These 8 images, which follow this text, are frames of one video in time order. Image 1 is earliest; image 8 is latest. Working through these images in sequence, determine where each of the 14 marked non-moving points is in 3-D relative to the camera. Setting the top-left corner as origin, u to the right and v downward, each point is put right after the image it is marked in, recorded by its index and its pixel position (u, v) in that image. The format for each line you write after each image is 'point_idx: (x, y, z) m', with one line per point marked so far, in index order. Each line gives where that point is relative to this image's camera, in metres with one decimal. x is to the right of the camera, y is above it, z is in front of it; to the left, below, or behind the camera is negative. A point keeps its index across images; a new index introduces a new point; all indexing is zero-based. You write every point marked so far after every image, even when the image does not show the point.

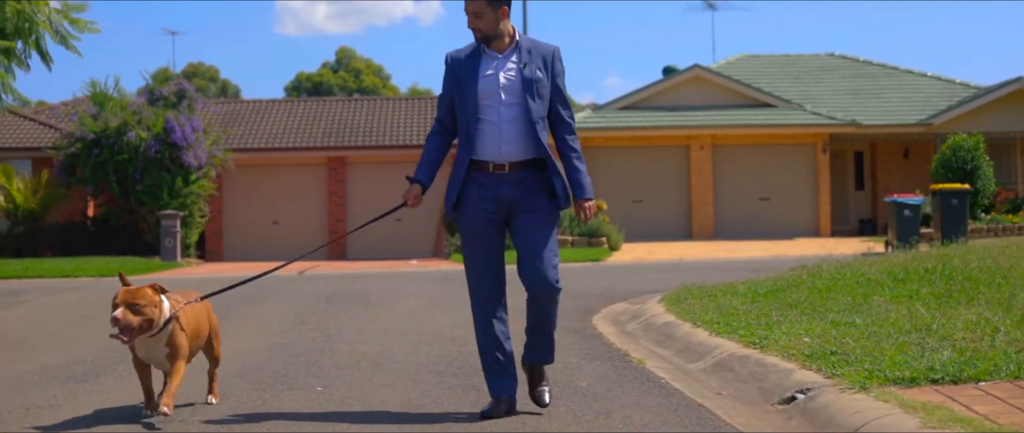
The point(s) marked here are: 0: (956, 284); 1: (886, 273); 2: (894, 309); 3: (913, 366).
0: (+2.0, -0.3, +9.1) m
1: (+2.0, -0.3, +10.5) m
2: (+1.5, -0.4, +8.1) m
3: (+1.1, -0.4, +5.7) m
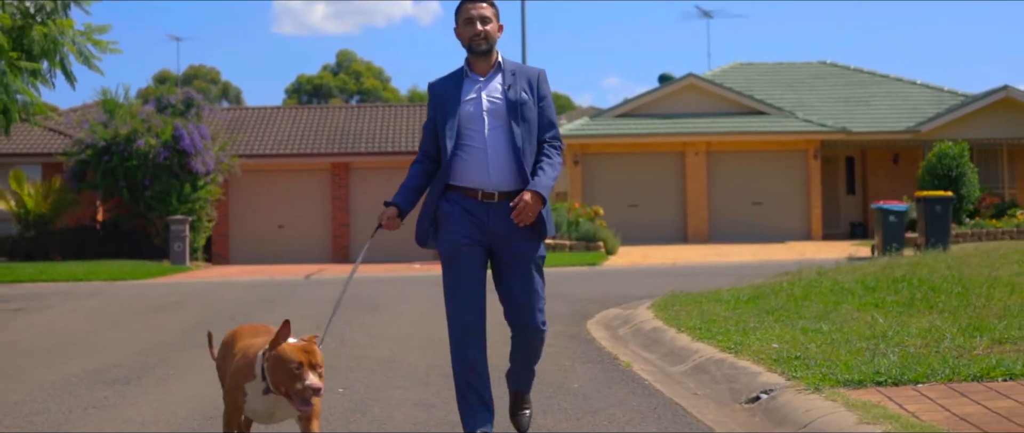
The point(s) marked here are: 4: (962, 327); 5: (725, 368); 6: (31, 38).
0: (+2.0, -0.4, +9.9) m
1: (+2.0, -0.4, +11.3) m
2: (+1.5, -0.4, +8.9) m
3: (+1.1, -0.5, +6.5) m
4: (+1.7, -0.4, +7.8) m
5: (+0.8, -0.6, +7.4) m
6: (-3.1, +1.1, +12.8) m
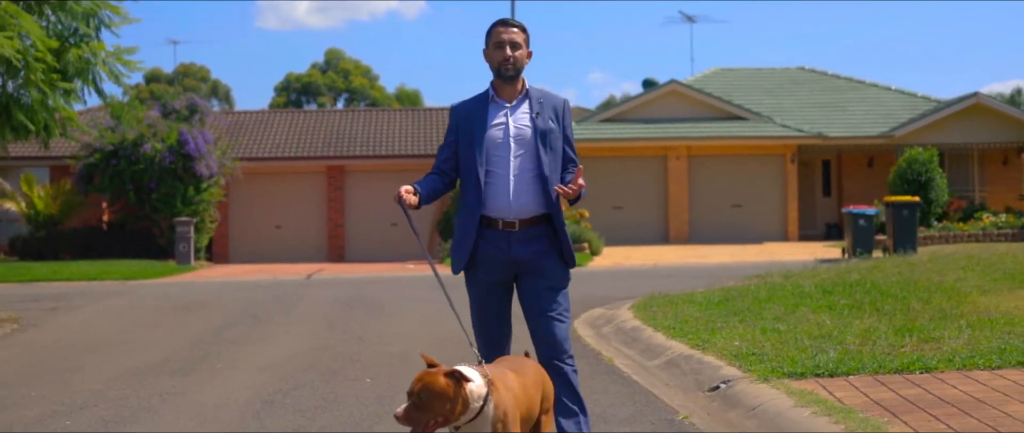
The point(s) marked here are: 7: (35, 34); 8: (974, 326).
0: (+2.0, -0.4, +11.2) m
1: (+1.9, -0.4, +12.6) m
2: (+1.5, -0.5, +10.2) m
3: (+1.1, -0.6, +7.8) m
4: (+1.7, -0.5, +9.1) m
5: (+0.8, -0.6, +8.7) m
6: (-3.1, +1.1, +14.1) m
7: (-3.0, +1.1, +12.5) m
8: (+2.1, -0.5, +9.1) m
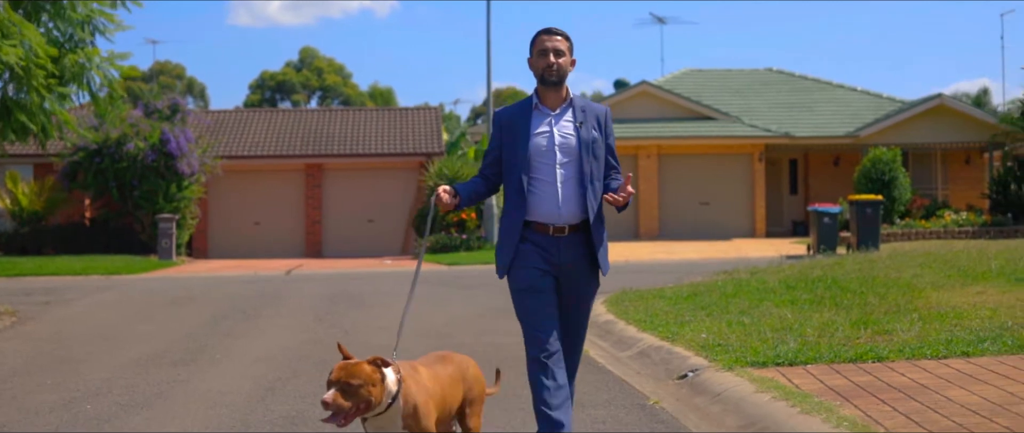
0: (+1.9, -0.4, +11.8) m
1: (+1.8, -0.4, +13.2) m
2: (+1.4, -0.5, +10.8) m
3: (+1.1, -0.6, +8.4) m
4: (+1.6, -0.5, +9.7) m
5: (+0.7, -0.6, +9.3) m
6: (-3.3, +1.1, +14.6) m
7: (-3.1, +1.1, +13.1) m
8: (+2.0, -0.5, +9.7) m
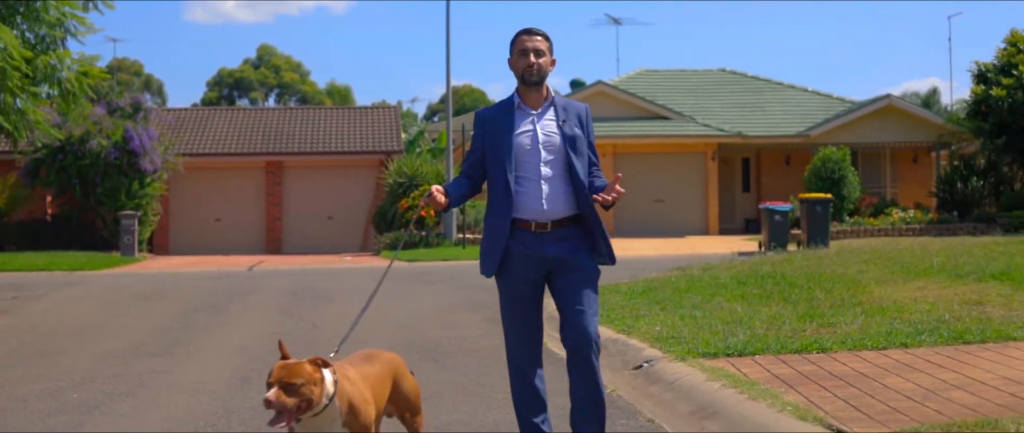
0: (+1.6, -0.4, +12.3) m
1: (+1.5, -0.4, +13.7) m
2: (+1.2, -0.5, +11.3) m
3: (+0.9, -0.6, +8.9) m
4: (+1.5, -0.5, +10.2) m
5: (+0.5, -0.6, +9.8) m
6: (-3.6, +1.1, +15.0) m
7: (-3.4, +1.2, +13.5) m
8: (+1.8, -0.5, +10.2) m
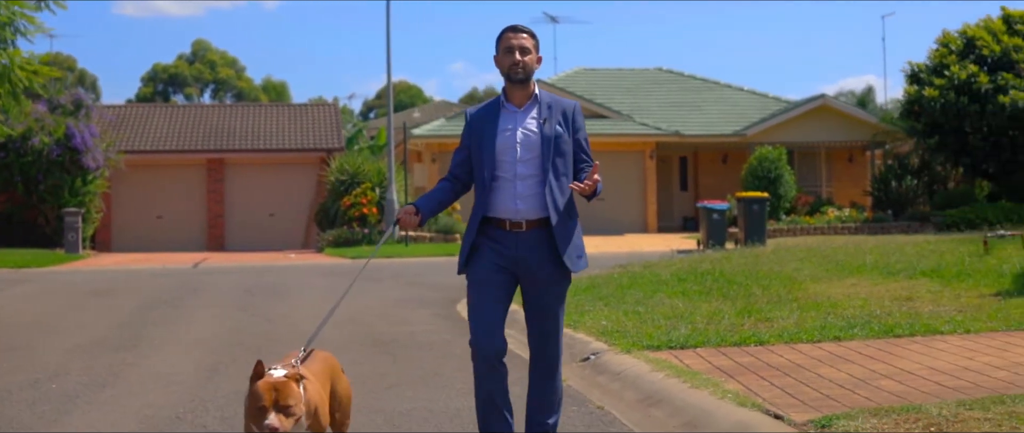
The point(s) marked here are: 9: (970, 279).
0: (+1.3, -0.4, +12.8) m
1: (+1.1, -0.4, +14.2) m
2: (+0.9, -0.5, +11.8) m
3: (+0.7, -0.6, +9.4) m
4: (+1.2, -0.5, +10.7) m
5: (+0.3, -0.6, +10.2) m
6: (-4.0, +1.1, +15.3) m
7: (-3.7, +1.2, +13.8) m
8: (+1.6, -0.5, +10.7) m
9: (+2.8, -0.4, +12.1) m
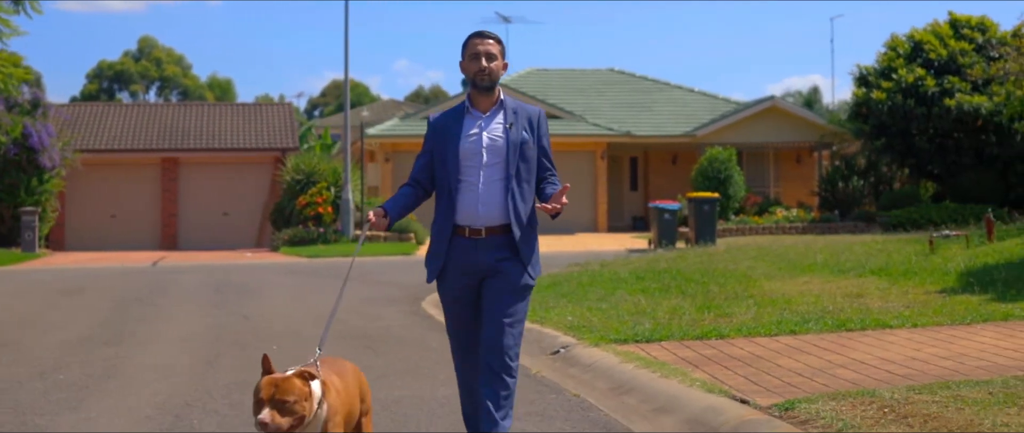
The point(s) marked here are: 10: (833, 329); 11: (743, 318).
0: (+1.1, -0.4, +13.3) m
1: (+0.9, -0.4, +14.7) m
2: (+0.7, -0.5, +12.3) m
3: (+0.6, -0.6, +9.9) m
4: (+1.0, -0.5, +11.2) m
5: (+0.1, -0.6, +10.7) m
6: (-4.3, +1.1, +15.7) m
7: (-4.0, +1.2, +14.2) m
8: (+1.4, -0.5, +11.3) m
9: (+2.6, -0.4, +12.7) m
10: (+1.6, -0.5, +9.7) m
11: (+1.2, -0.5, +10.5) m
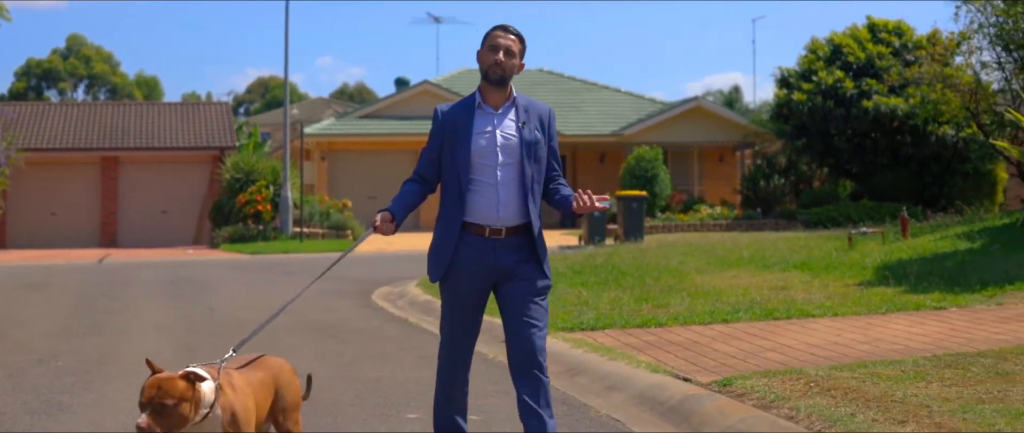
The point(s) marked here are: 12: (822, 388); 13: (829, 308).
0: (+0.7, -0.4, +14.3) m
1: (+0.5, -0.4, +15.6) m
2: (+0.4, -0.5, +13.2) m
3: (+0.3, -0.6, +10.8) m
4: (+0.7, -0.5, +12.1) m
5: (-0.1, -0.6, +11.6) m
6: (-4.7, +1.2, +16.4) m
7: (-4.4, +1.2, +14.9) m
8: (+1.1, -0.5, +12.2) m
9: (+2.2, -0.4, +13.7) m
10: (+1.3, -0.5, +10.7) m
11: (+1.0, -0.5, +11.4) m
12: (+1.1, -0.6, +7.1) m
13: (+1.7, -0.5, +11.0) m
